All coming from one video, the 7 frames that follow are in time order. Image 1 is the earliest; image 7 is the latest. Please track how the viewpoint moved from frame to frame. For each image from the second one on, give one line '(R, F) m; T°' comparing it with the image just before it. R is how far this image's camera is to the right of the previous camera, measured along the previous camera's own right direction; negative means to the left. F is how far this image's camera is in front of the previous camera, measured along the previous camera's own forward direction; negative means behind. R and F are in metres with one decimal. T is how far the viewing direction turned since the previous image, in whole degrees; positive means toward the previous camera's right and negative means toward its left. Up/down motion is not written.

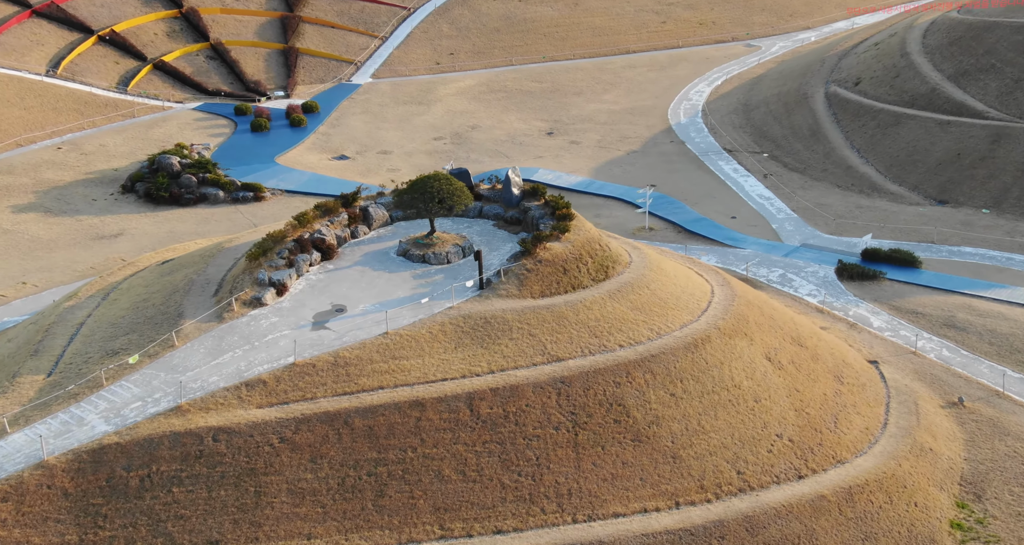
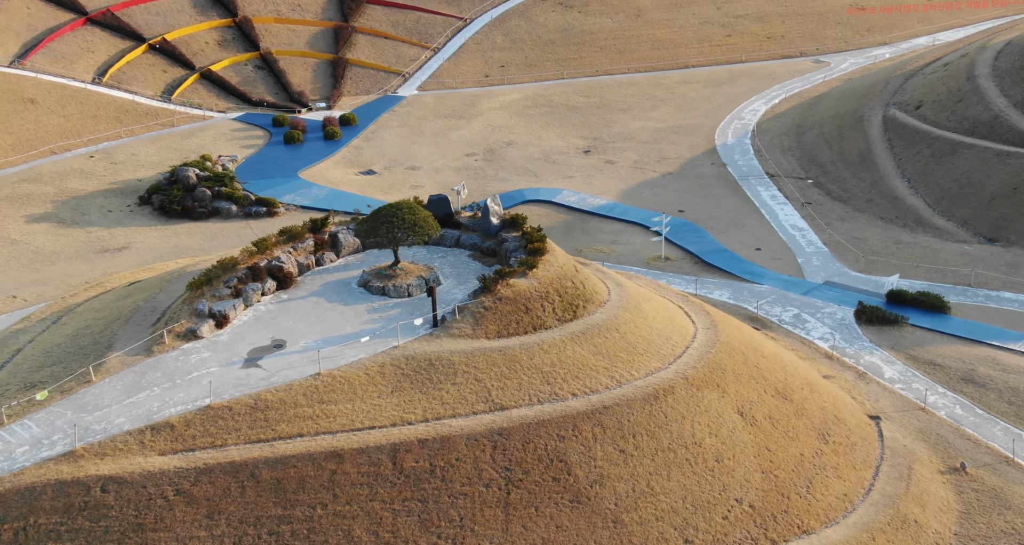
(+2.8, +1.0) m; -5°
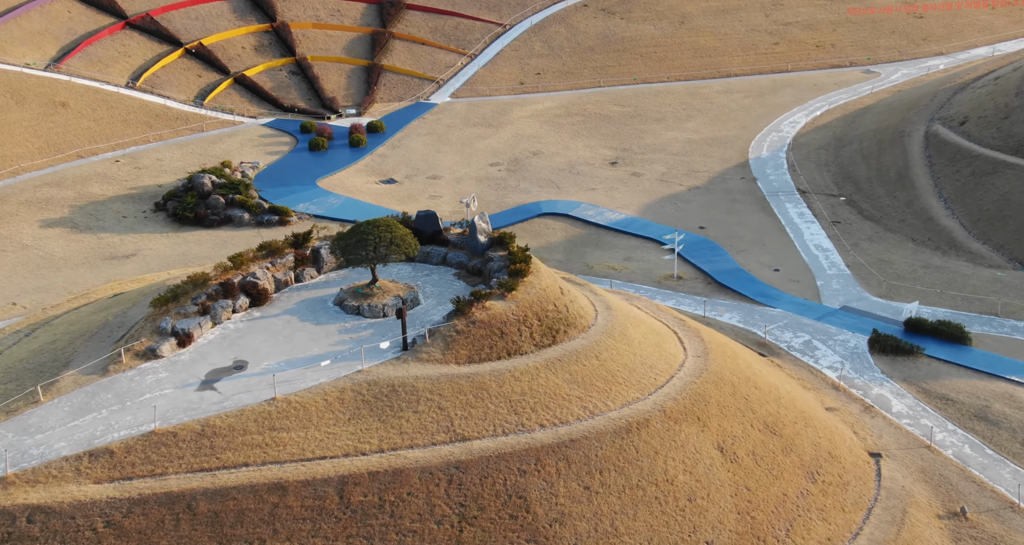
(+1.8, +0.6) m; -3°
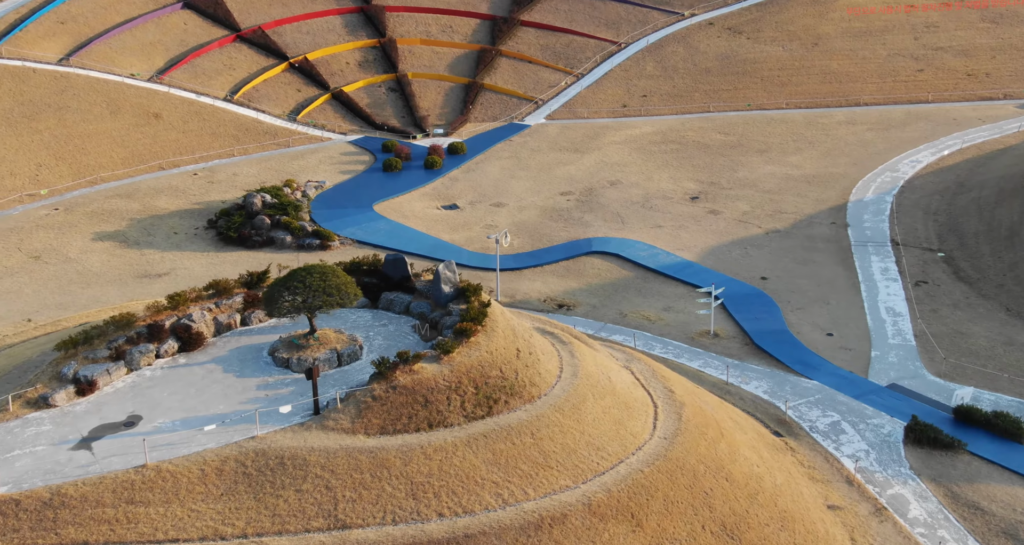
(+4.8, +1.6) m; -9°
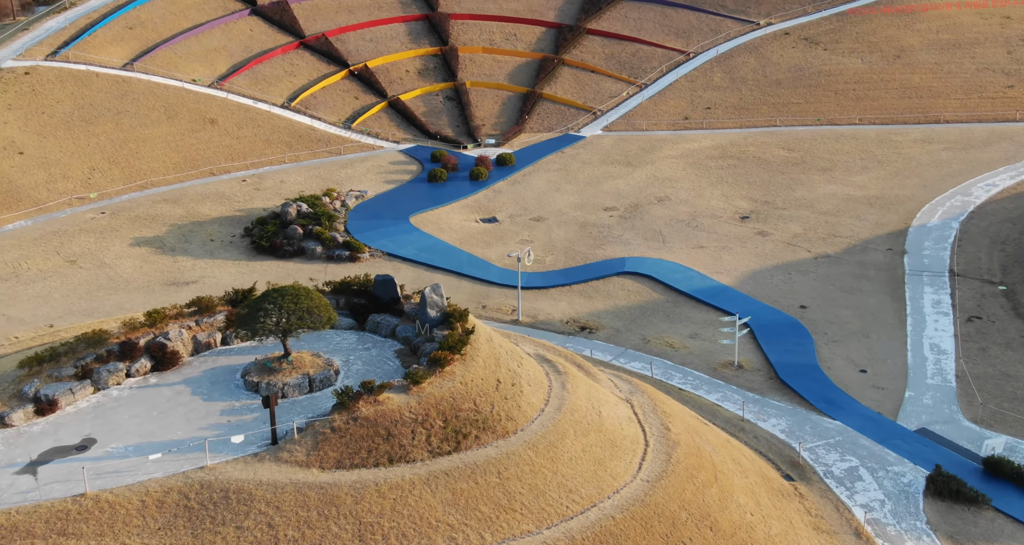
(+2.4, +0.6) m; -5°
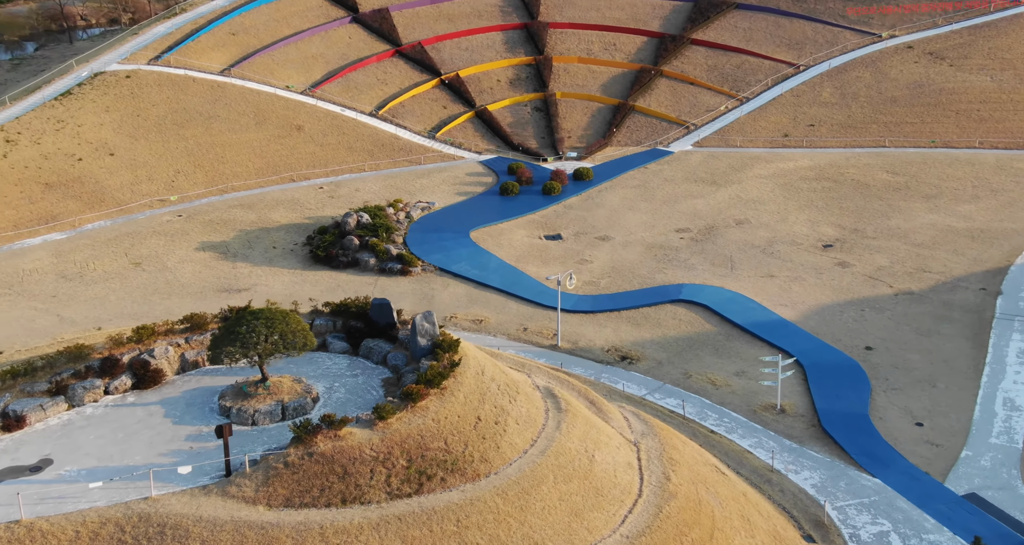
(+3.3, +0.7) m; -8°
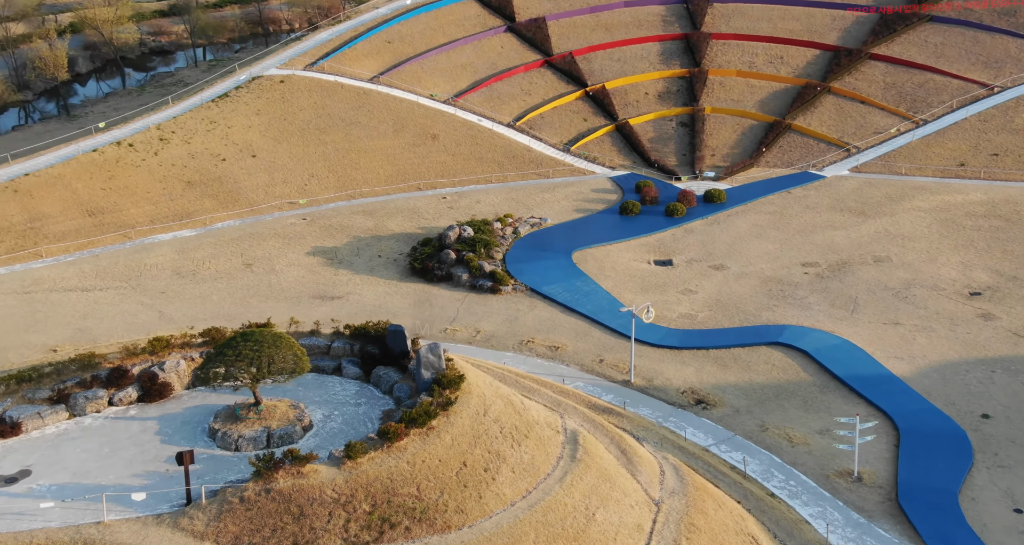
(+4.5, +0.9) m; -12°
